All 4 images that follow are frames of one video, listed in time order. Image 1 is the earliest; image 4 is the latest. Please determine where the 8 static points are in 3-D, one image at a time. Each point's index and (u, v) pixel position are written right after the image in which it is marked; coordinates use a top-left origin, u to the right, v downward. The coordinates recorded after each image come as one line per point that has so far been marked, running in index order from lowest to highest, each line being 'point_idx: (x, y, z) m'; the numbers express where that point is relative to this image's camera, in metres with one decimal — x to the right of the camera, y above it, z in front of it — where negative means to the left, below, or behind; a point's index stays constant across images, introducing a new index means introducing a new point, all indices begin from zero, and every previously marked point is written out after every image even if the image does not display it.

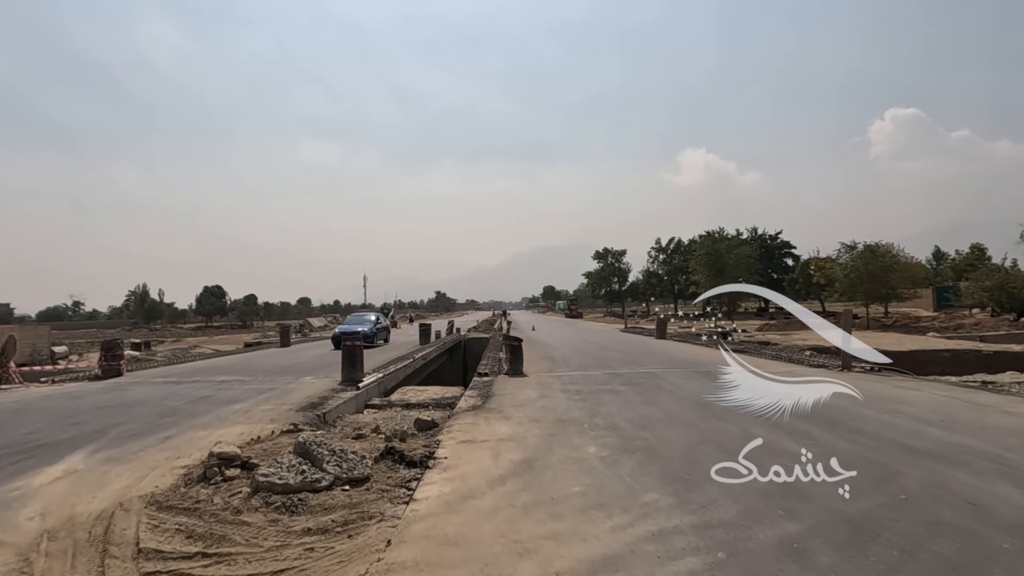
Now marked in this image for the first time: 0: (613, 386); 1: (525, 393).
0: (+1.9, -1.9, +10.0) m
1: (+0.3, -1.9, +9.6) m
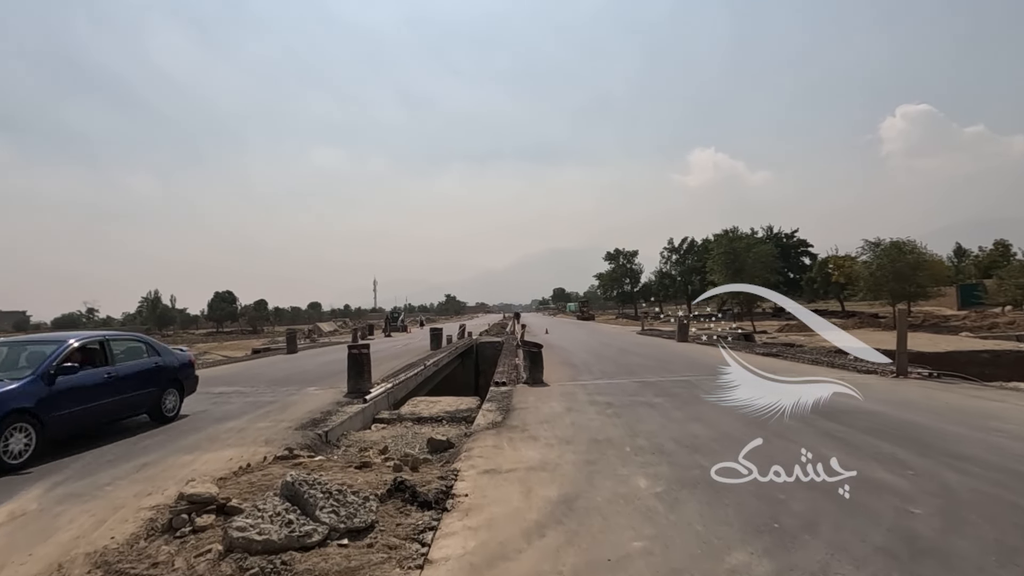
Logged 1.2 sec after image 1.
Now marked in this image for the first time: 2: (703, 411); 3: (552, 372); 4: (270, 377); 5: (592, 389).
0: (+2.3, -1.9, +9.0) m
1: (+0.6, -1.9, +8.7) m
2: (+2.8, -1.8, +7.8) m
3: (+1.0, -2.0, +12.8) m
4: (-6.6, -2.4, +14.4) m
5: (+1.6, -2.0, +10.3) m
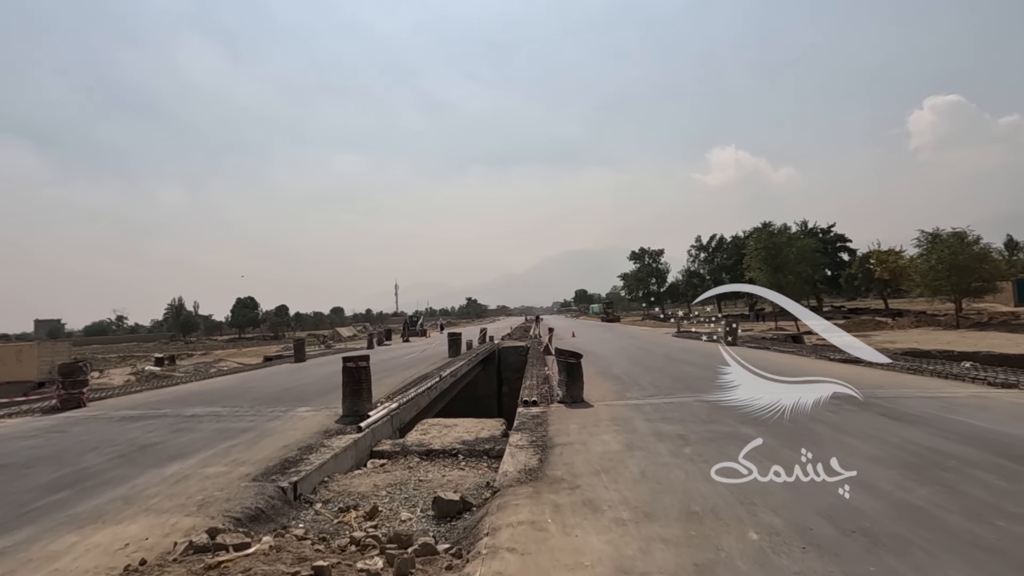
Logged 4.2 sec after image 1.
0: (+2.8, -1.8, +6.7) m
1: (+1.1, -1.8, +6.4) m
2: (+3.2, -1.7, +5.5) m
3: (+1.6, -2.0, +10.5) m
4: (-5.9, -2.5, +12.4) m
5: (+2.1, -1.9, +7.9) m
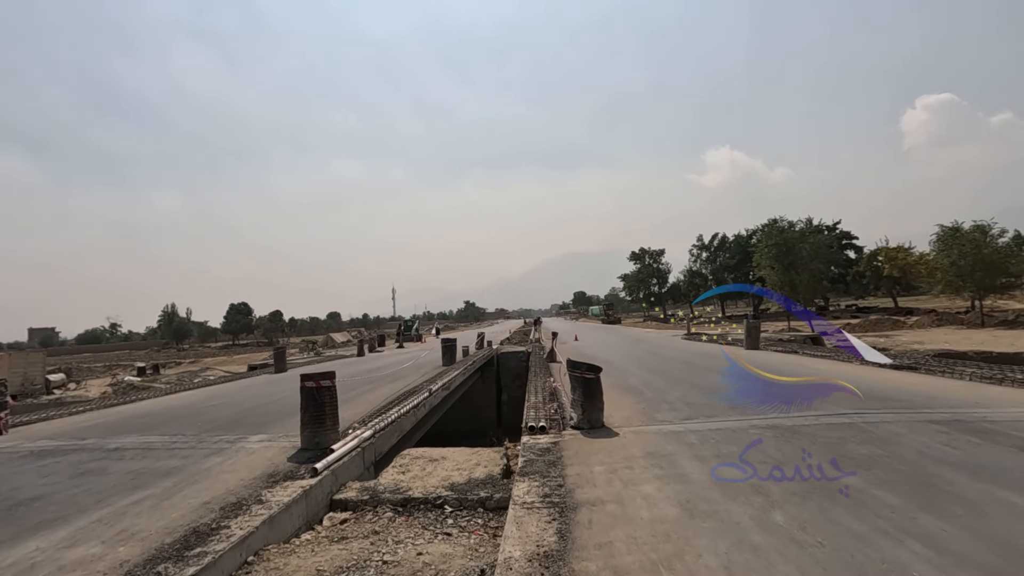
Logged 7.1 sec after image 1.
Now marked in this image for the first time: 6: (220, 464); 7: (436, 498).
0: (+2.8, -1.7, +4.8) m
1: (+1.1, -1.8, +4.5) m
2: (+3.3, -1.6, +3.6) m
3: (+1.6, -1.9, +8.6) m
4: (-5.9, -2.5, +10.5) m
5: (+2.1, -1.8, +6.1) m
6: (-3.7, -2.3, +6.8) m
7: (-0.8, -2.3, +5.7) m
